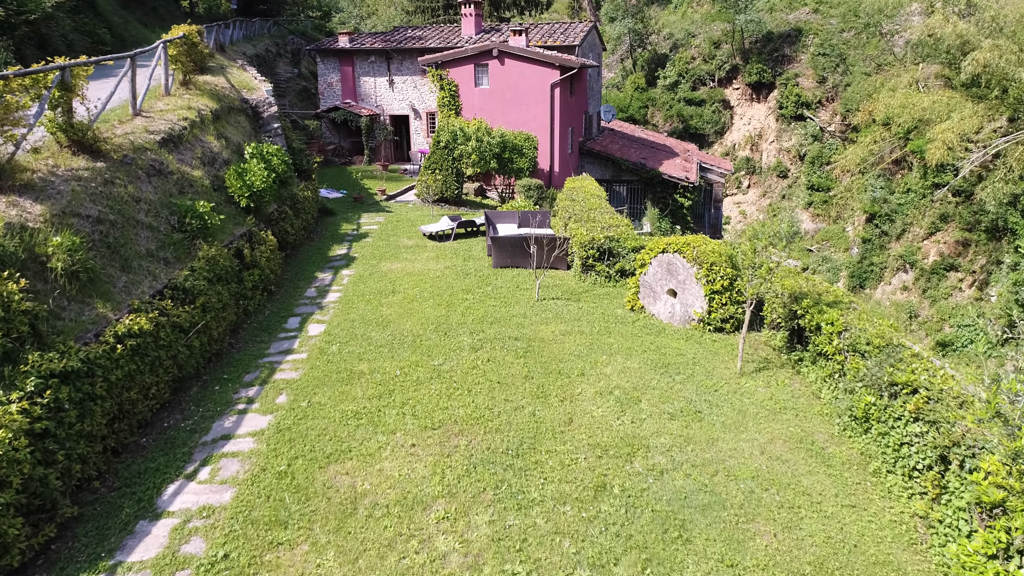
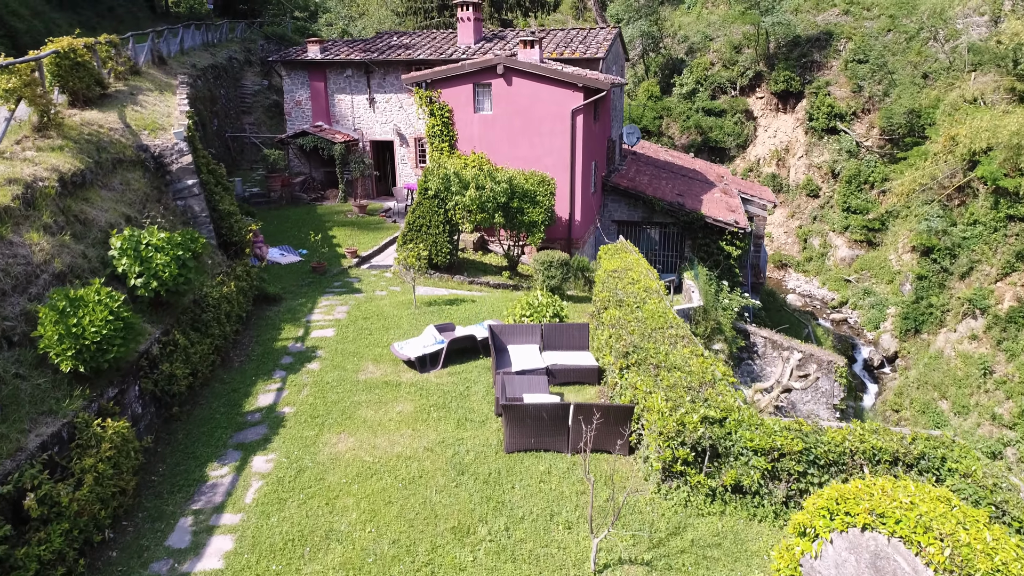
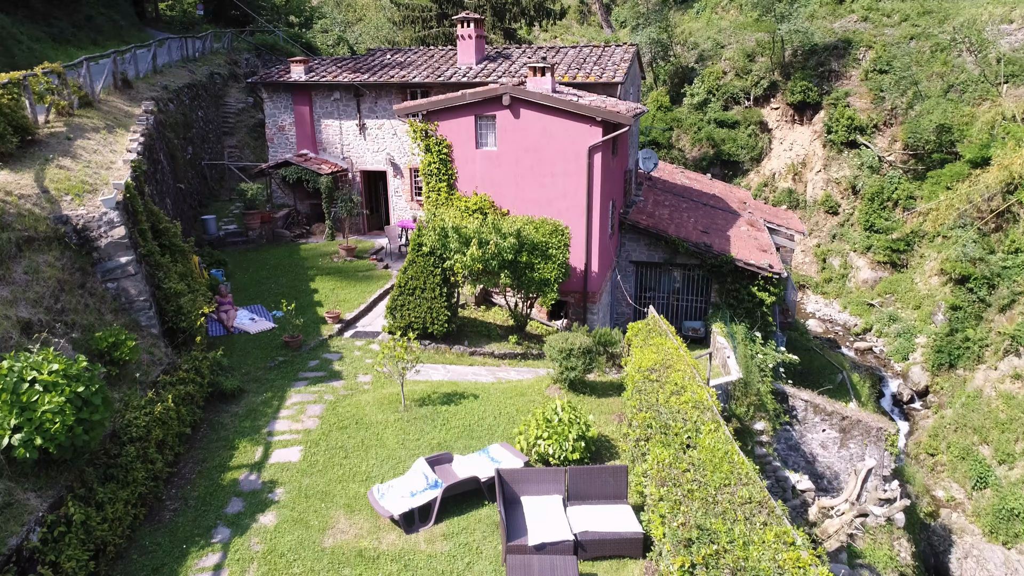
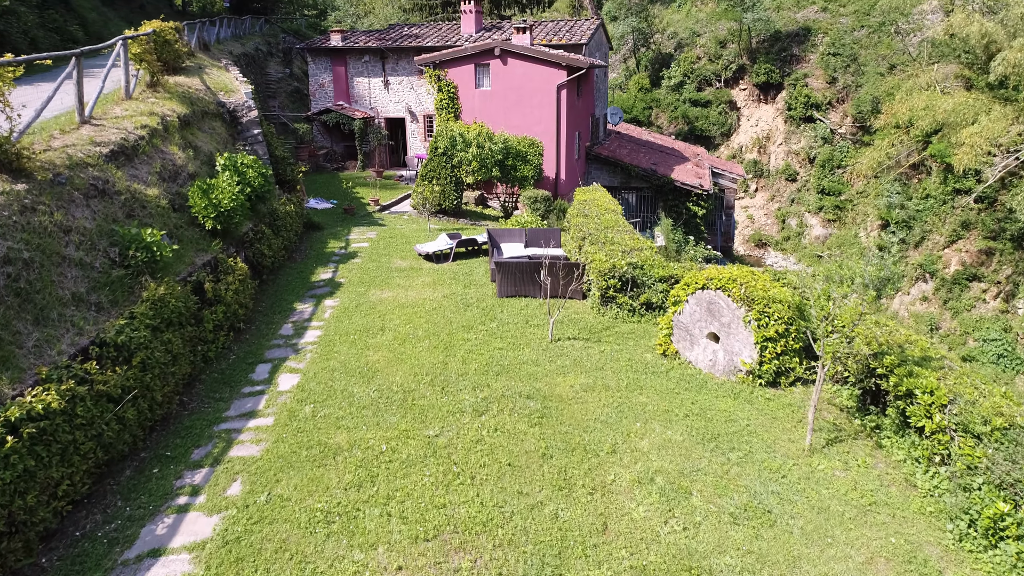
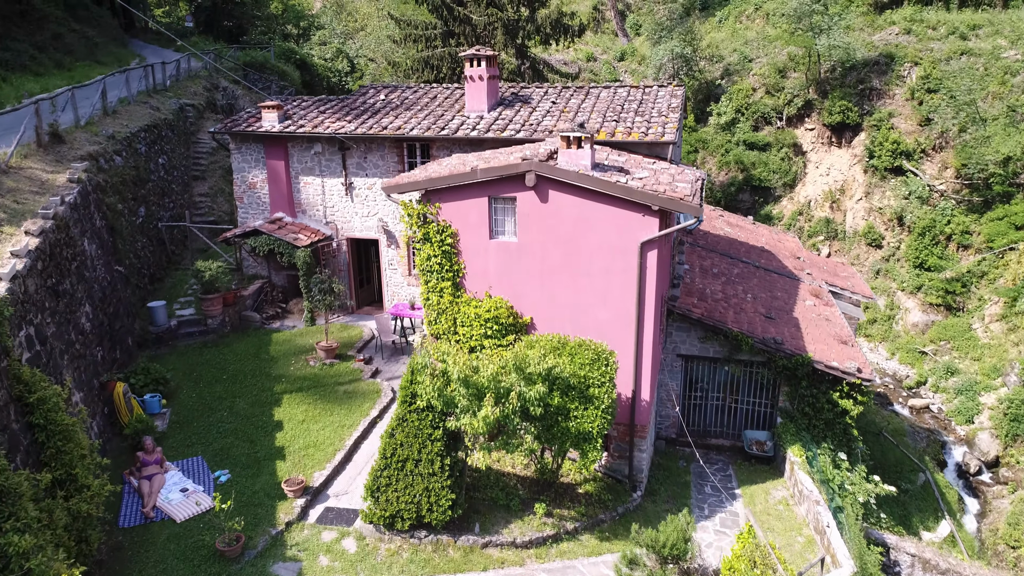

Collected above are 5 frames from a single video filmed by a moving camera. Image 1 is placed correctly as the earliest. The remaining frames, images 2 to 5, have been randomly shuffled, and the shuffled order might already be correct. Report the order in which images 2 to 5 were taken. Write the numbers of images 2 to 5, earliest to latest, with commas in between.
4, 2, 3, 5
